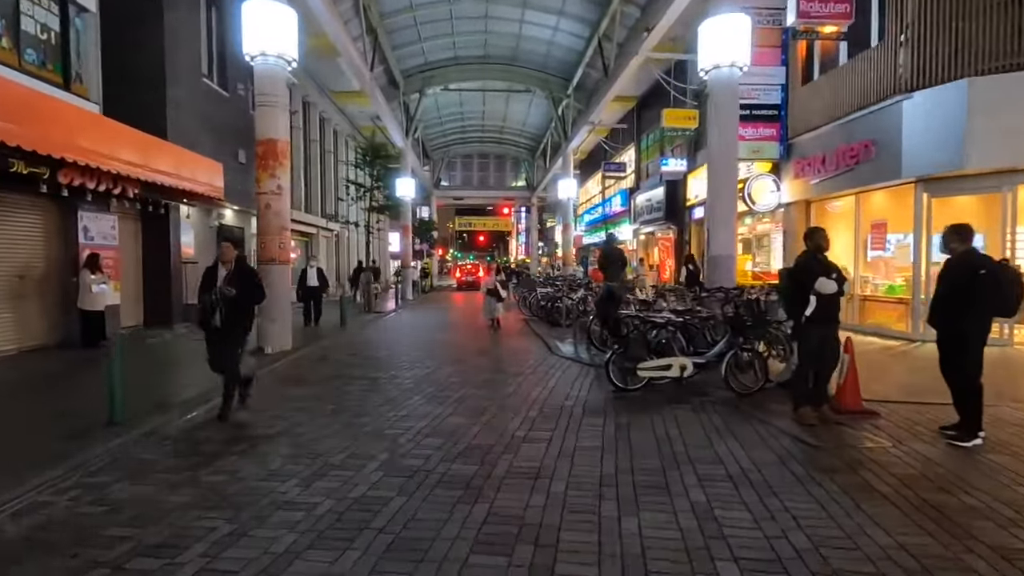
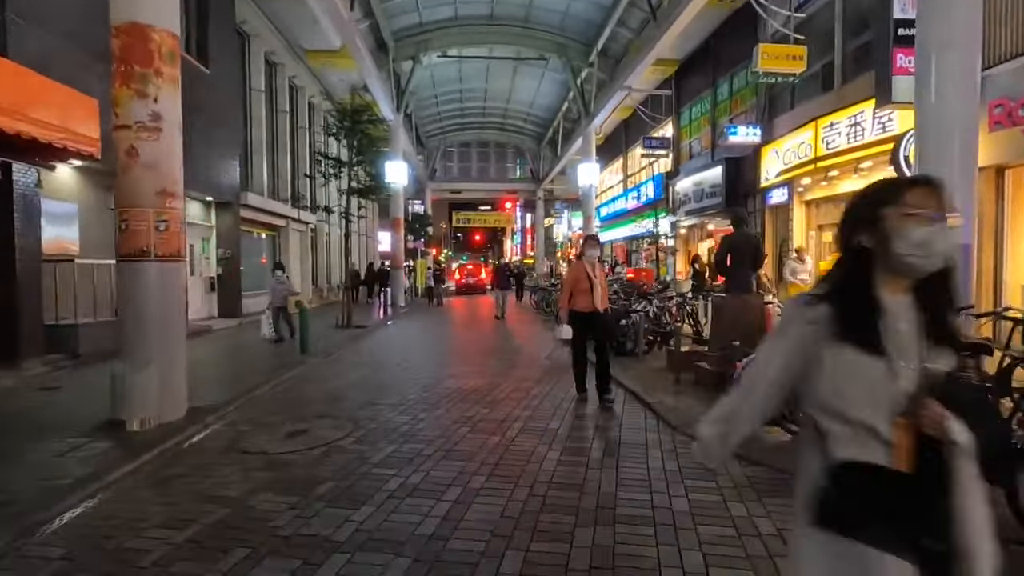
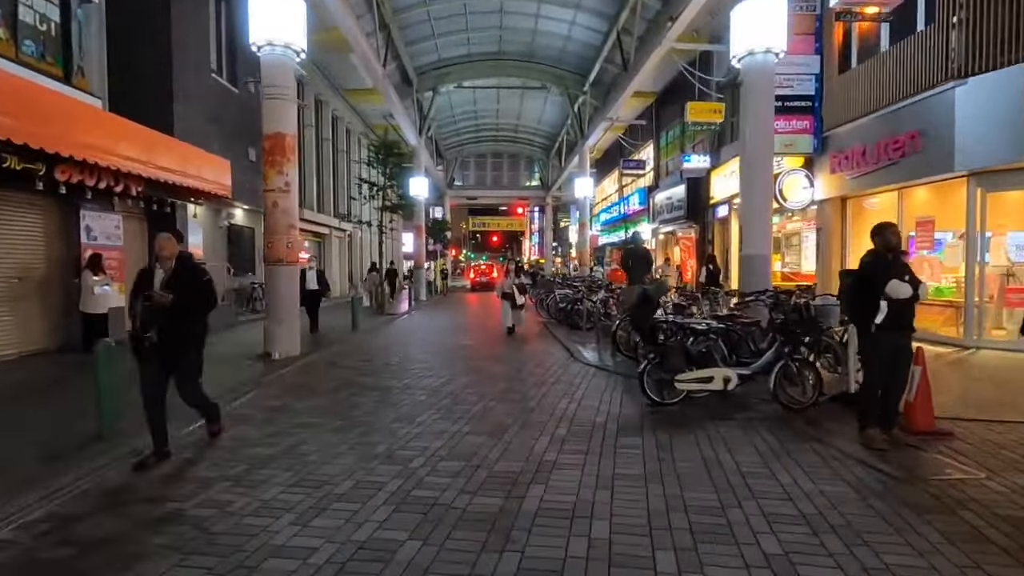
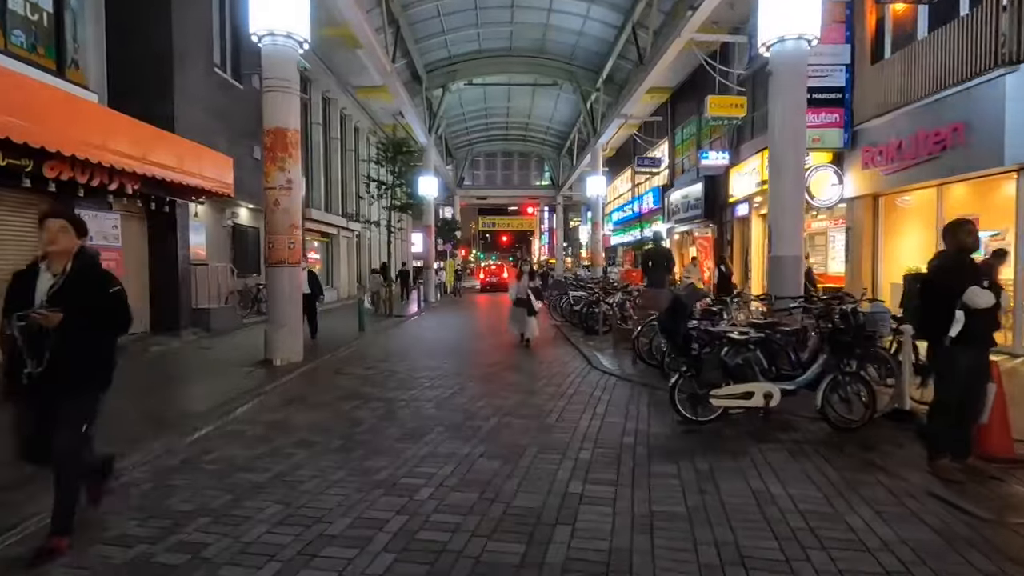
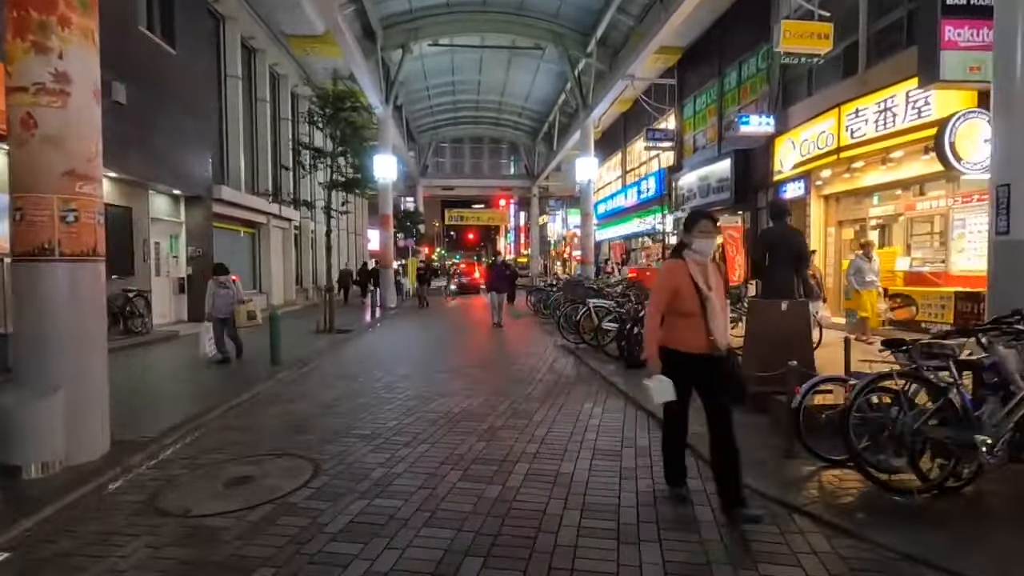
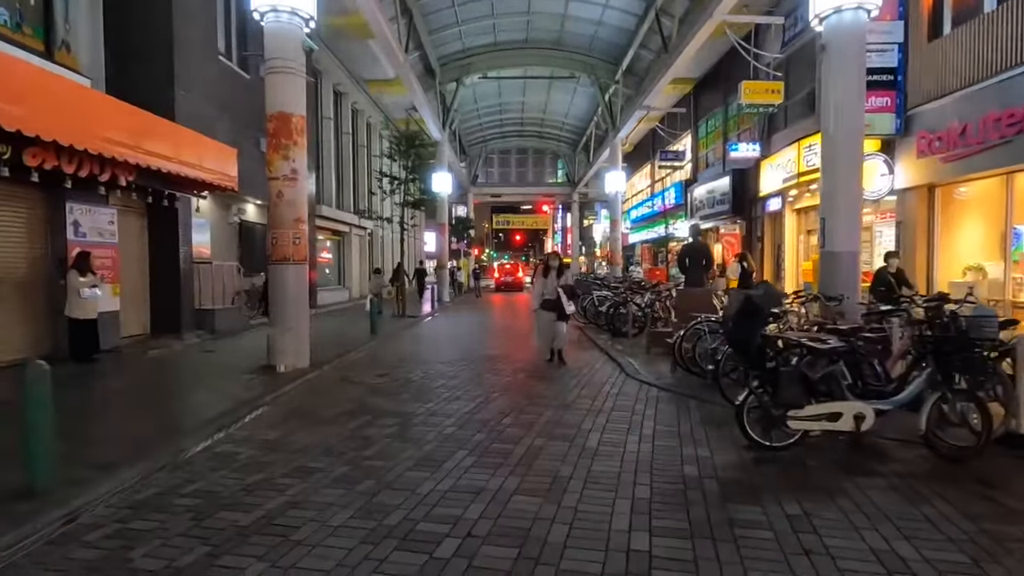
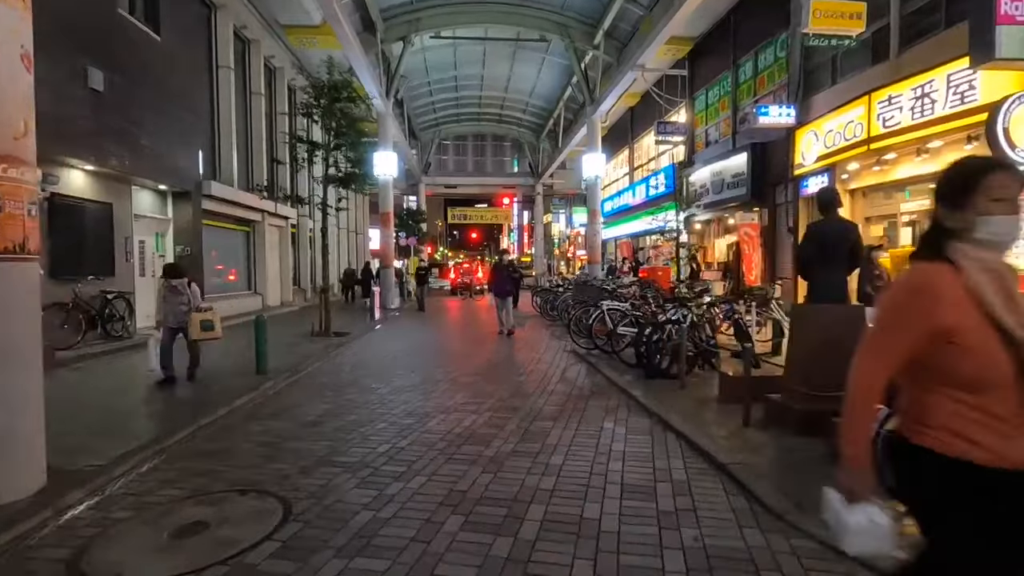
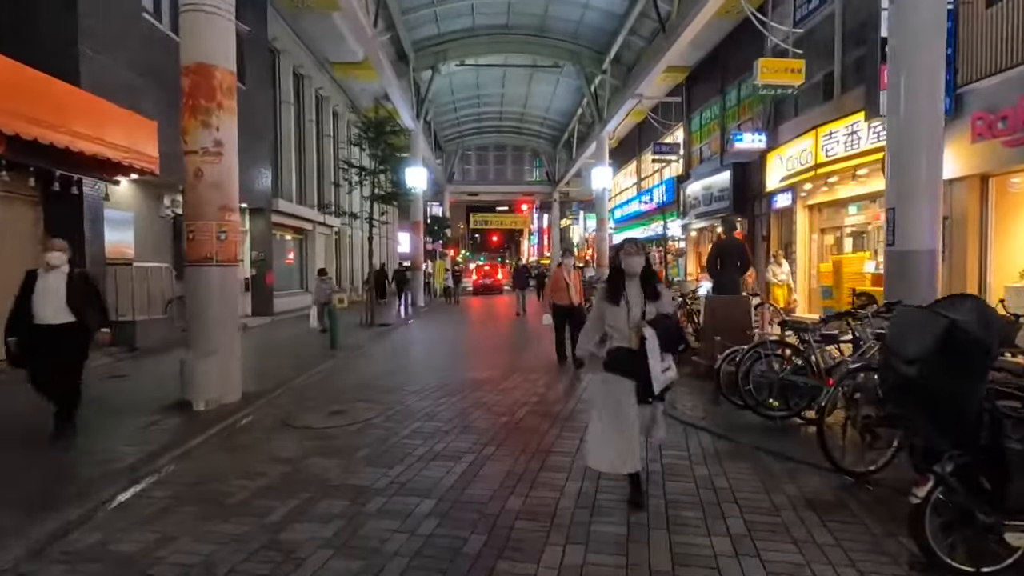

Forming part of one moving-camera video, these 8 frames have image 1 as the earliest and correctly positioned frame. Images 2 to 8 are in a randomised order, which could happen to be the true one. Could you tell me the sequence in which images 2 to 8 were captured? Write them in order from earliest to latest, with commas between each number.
3, 4, 6, 8, 2, 5, 7
